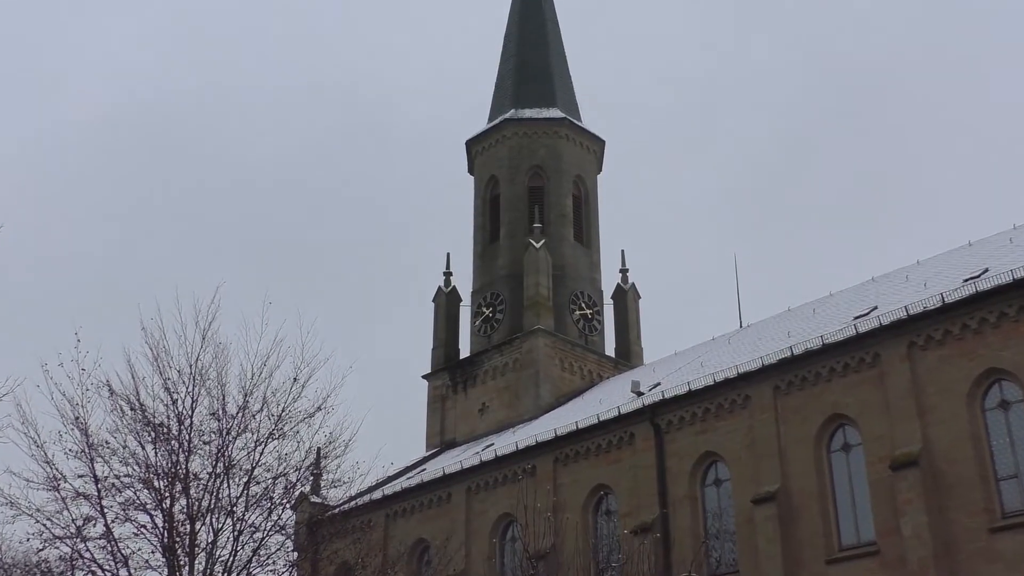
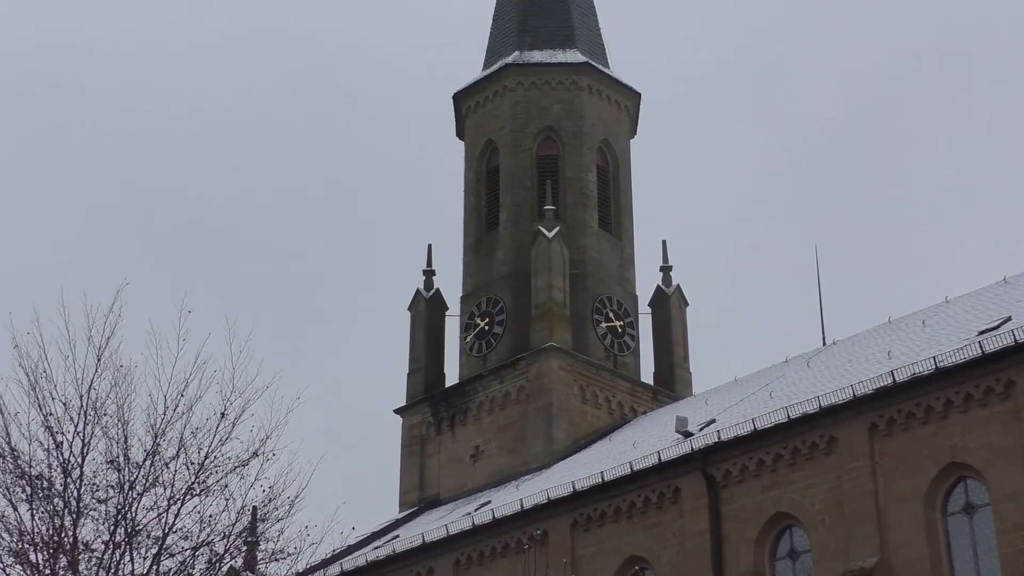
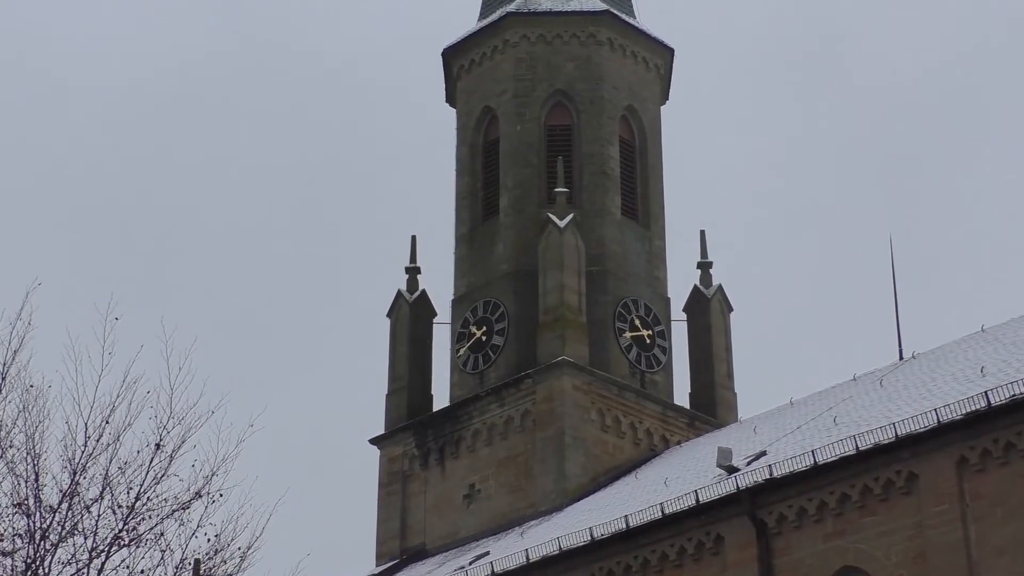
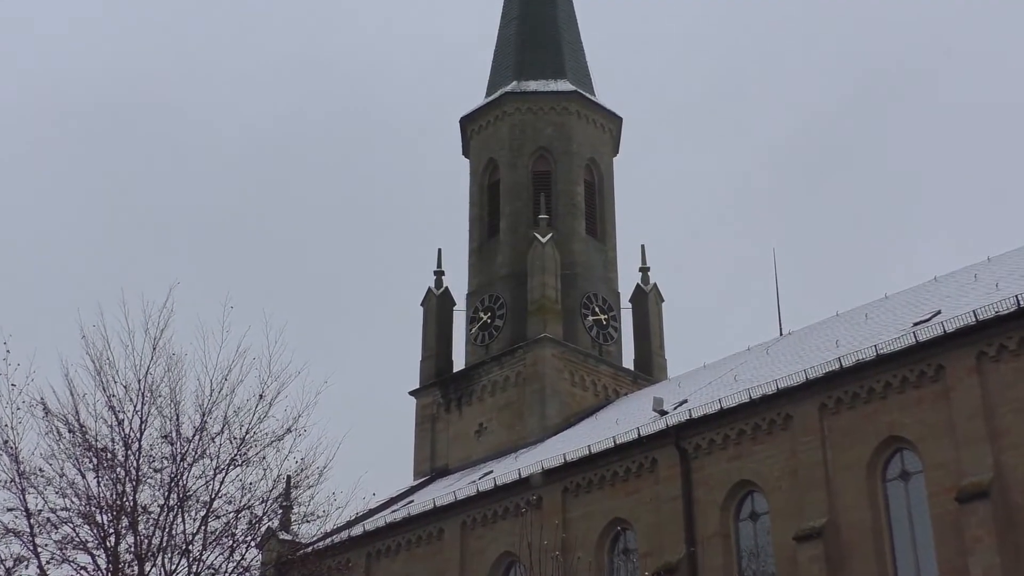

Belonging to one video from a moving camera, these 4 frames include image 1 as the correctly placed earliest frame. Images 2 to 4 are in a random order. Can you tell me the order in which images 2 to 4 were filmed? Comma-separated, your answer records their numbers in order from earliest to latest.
4, 2, 3
